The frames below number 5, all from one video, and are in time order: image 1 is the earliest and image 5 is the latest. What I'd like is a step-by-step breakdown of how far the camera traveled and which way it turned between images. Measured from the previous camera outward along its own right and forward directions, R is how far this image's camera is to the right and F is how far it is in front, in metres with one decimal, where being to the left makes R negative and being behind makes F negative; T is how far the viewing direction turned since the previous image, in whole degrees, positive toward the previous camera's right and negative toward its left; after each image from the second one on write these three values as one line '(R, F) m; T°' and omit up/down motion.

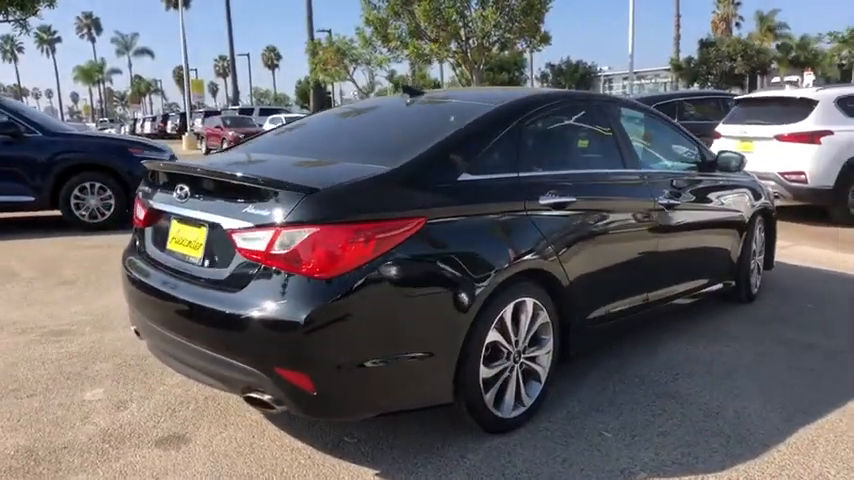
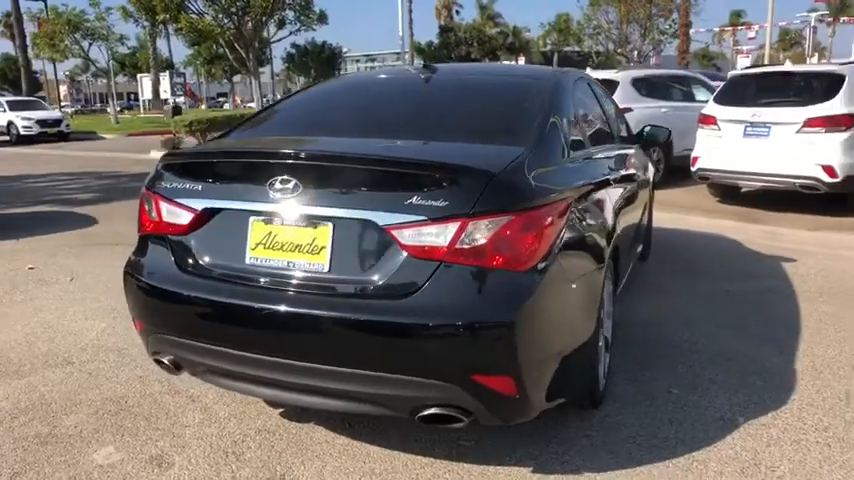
(-1.8, +0.6) m; +23°
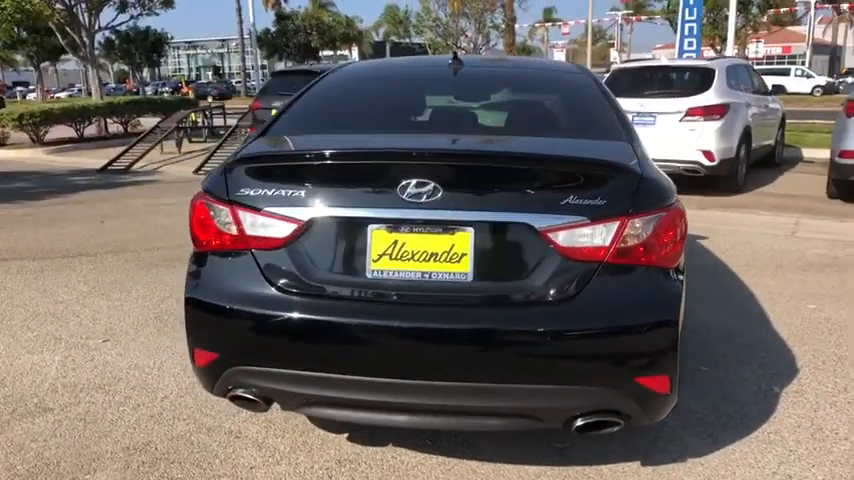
(-1.2, +0.4) m; +15°
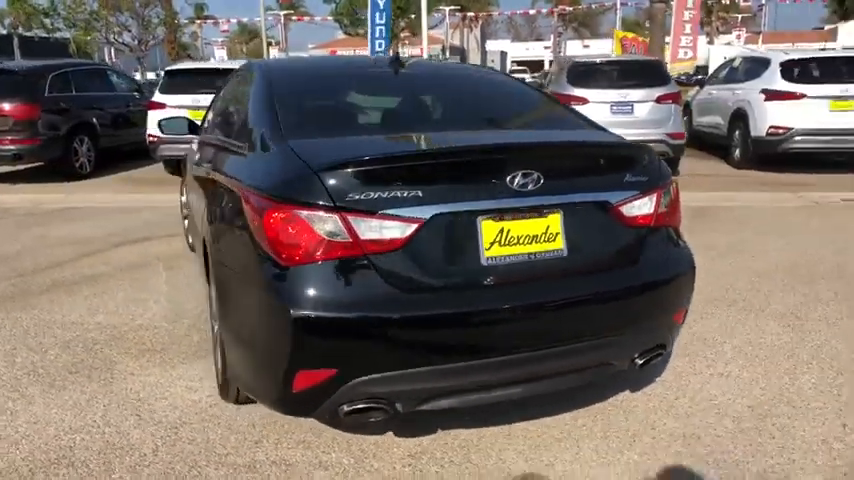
(-1.7, +0.3) m; +28°
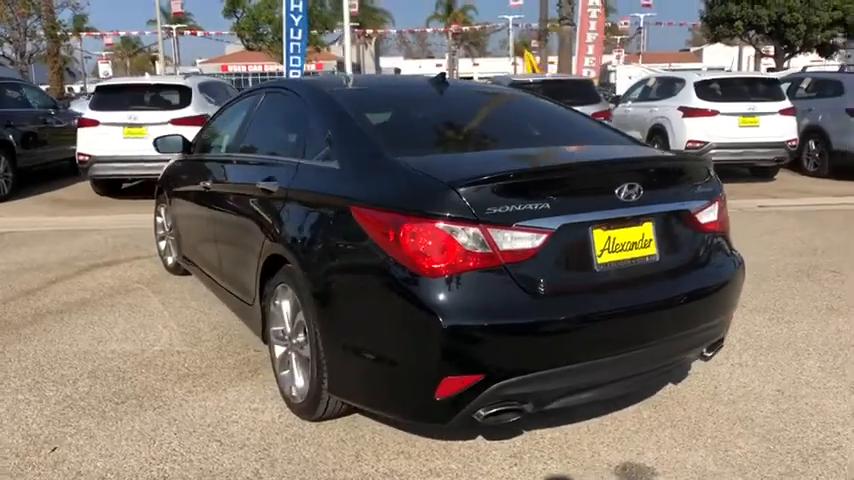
(-1.0, -0.1) m; +9°
